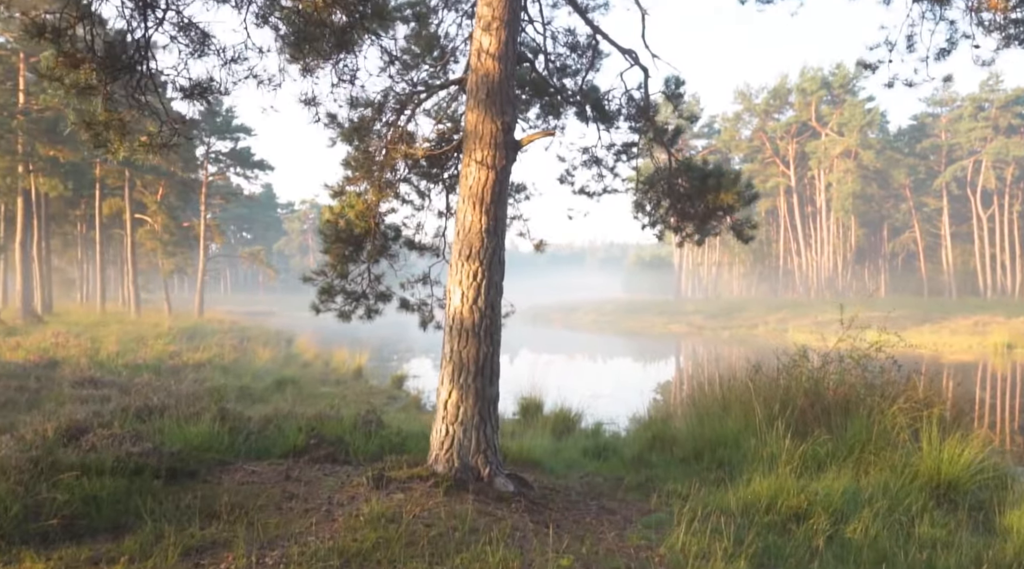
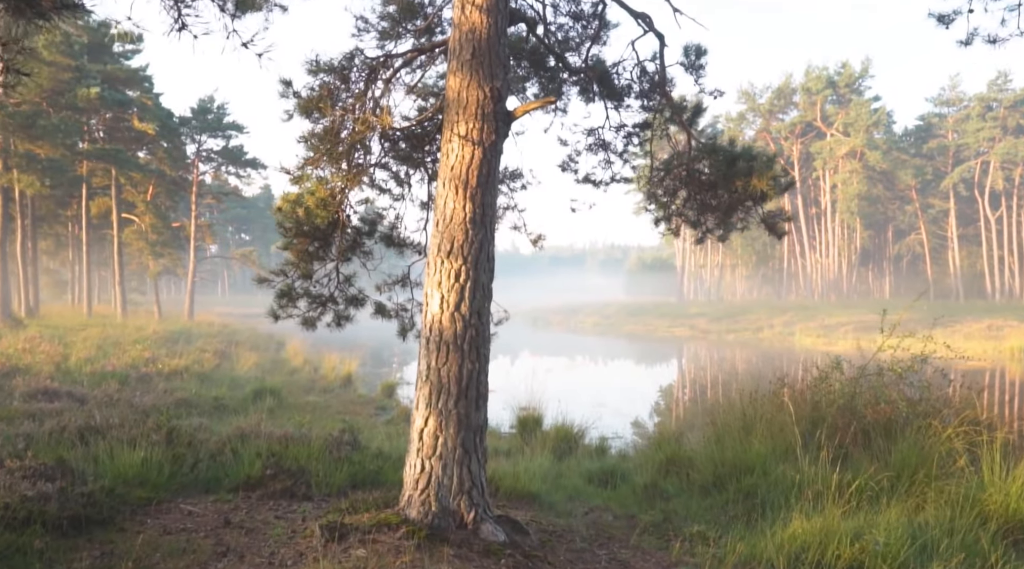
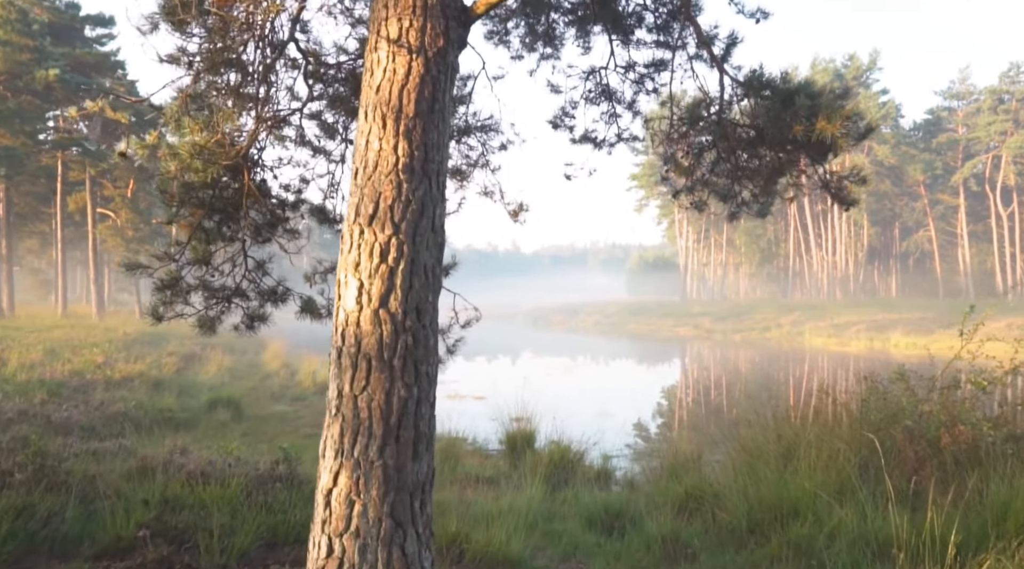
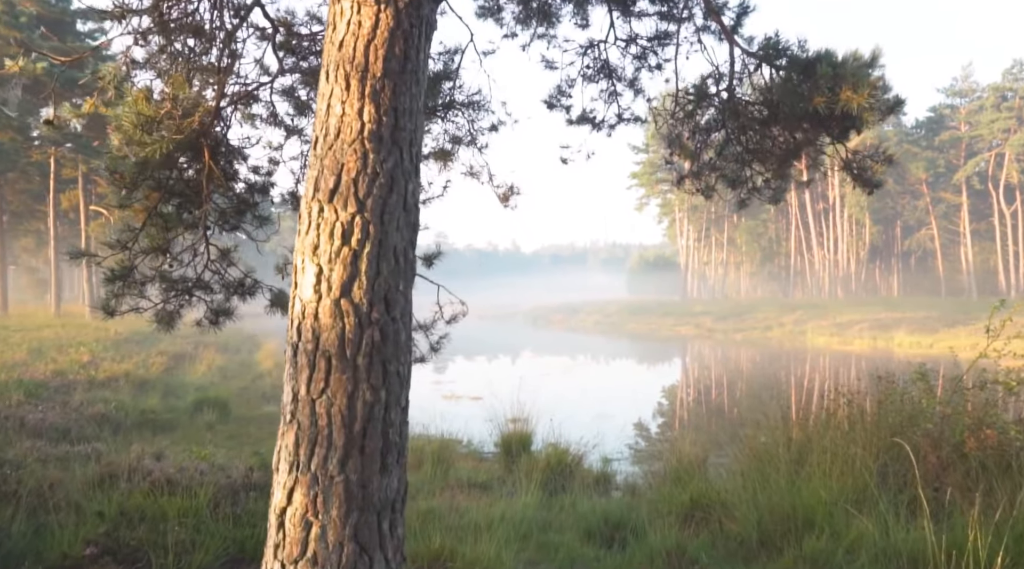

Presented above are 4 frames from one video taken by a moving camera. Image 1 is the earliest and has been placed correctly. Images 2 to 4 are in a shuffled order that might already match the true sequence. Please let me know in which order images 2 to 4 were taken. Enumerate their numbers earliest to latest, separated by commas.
2, 3, 4
